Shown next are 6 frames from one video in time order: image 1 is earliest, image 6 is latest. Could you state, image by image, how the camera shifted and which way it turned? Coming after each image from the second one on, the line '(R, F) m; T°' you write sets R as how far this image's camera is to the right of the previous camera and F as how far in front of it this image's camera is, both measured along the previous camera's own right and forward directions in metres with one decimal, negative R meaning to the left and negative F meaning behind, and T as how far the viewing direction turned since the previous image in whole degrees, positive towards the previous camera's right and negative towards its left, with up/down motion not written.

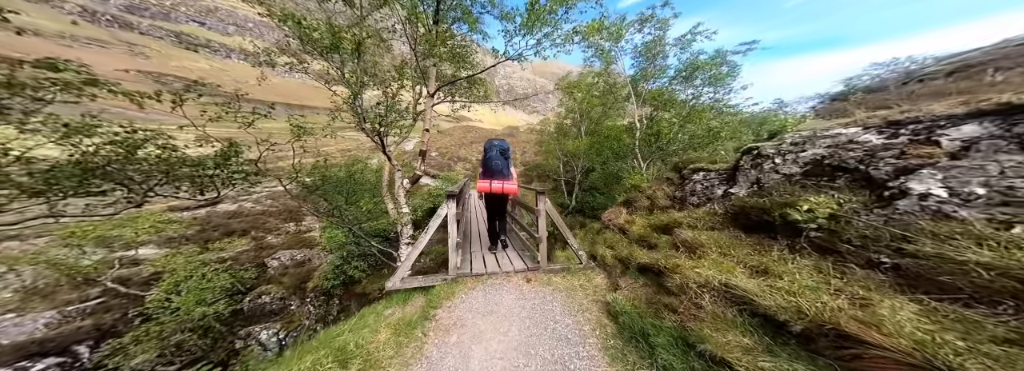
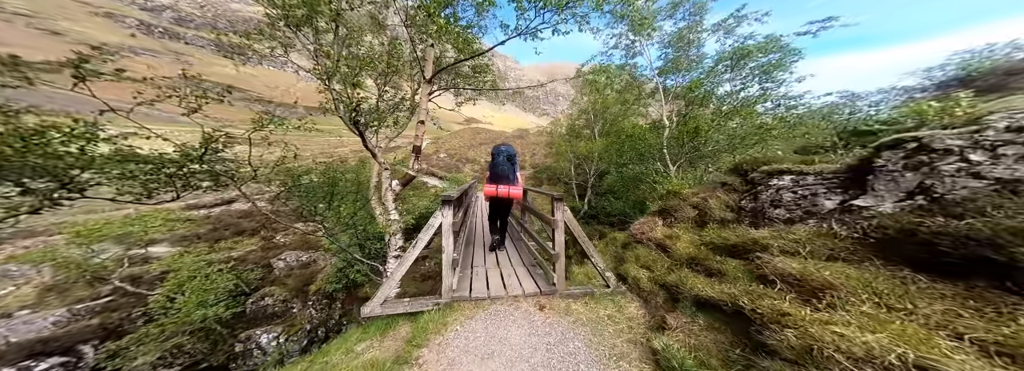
(0.0, +0.5) m; -2°
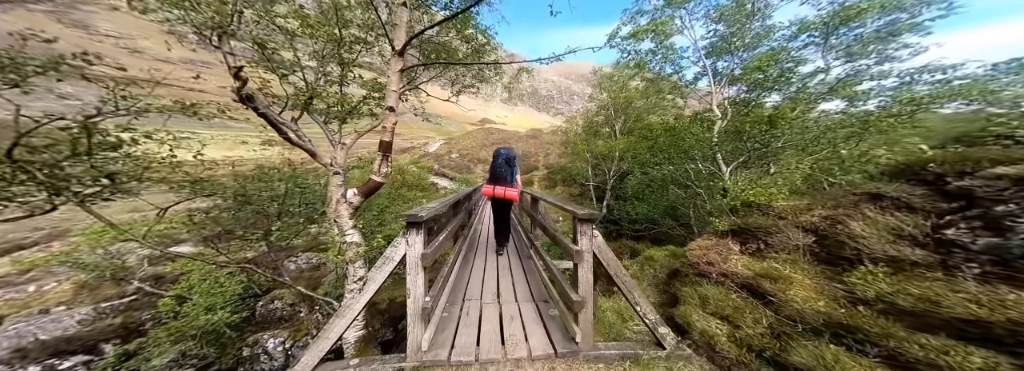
(+0.1, +0.6) m; -3°
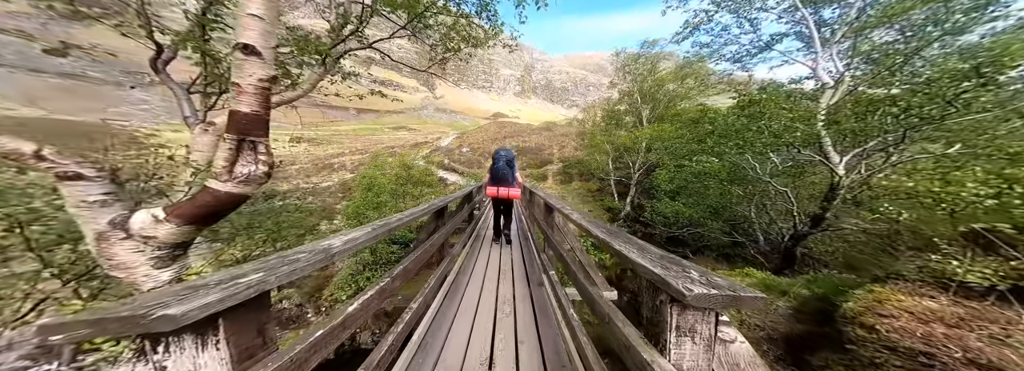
(+0.1, +0.8) m; -4°
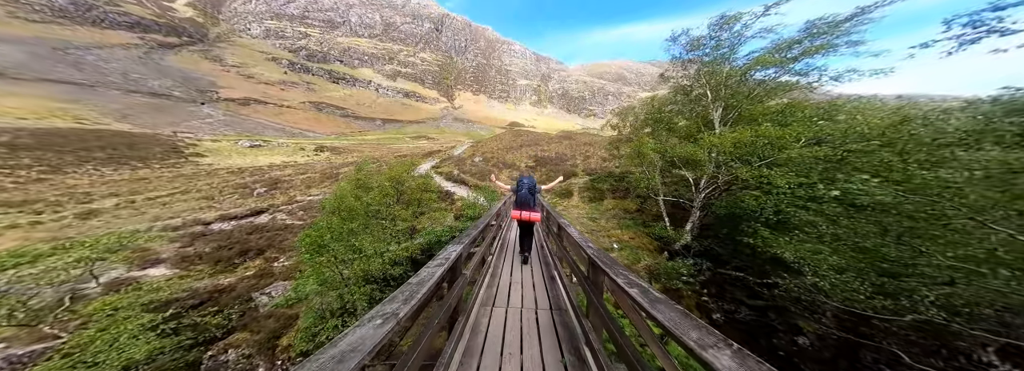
(-0.1, +2.2) m; -5°
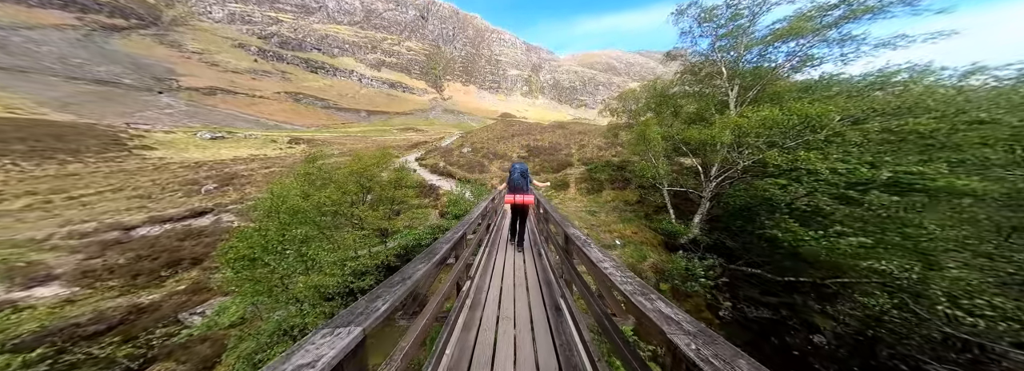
(-0.1, +1.1) m; +3°
